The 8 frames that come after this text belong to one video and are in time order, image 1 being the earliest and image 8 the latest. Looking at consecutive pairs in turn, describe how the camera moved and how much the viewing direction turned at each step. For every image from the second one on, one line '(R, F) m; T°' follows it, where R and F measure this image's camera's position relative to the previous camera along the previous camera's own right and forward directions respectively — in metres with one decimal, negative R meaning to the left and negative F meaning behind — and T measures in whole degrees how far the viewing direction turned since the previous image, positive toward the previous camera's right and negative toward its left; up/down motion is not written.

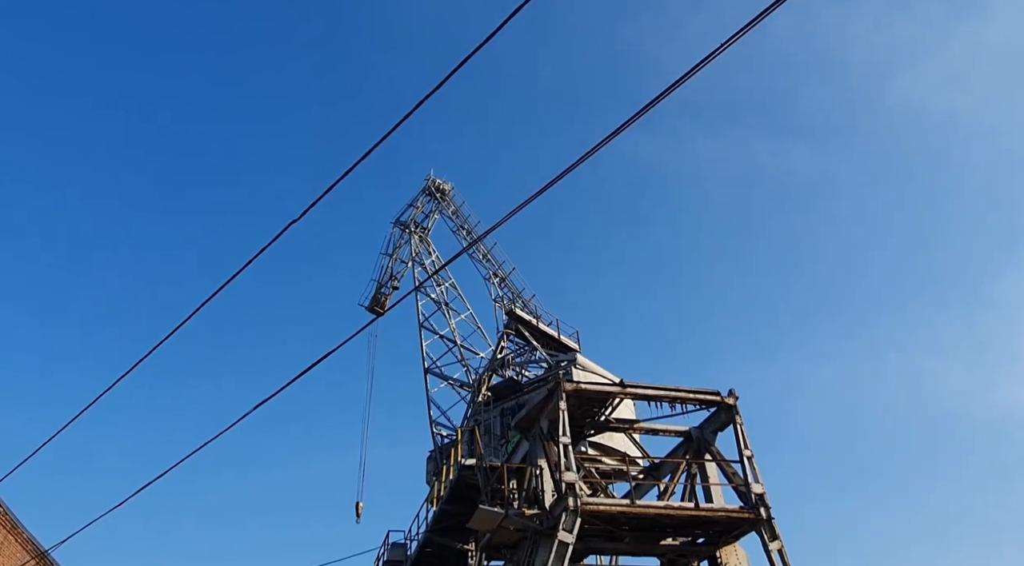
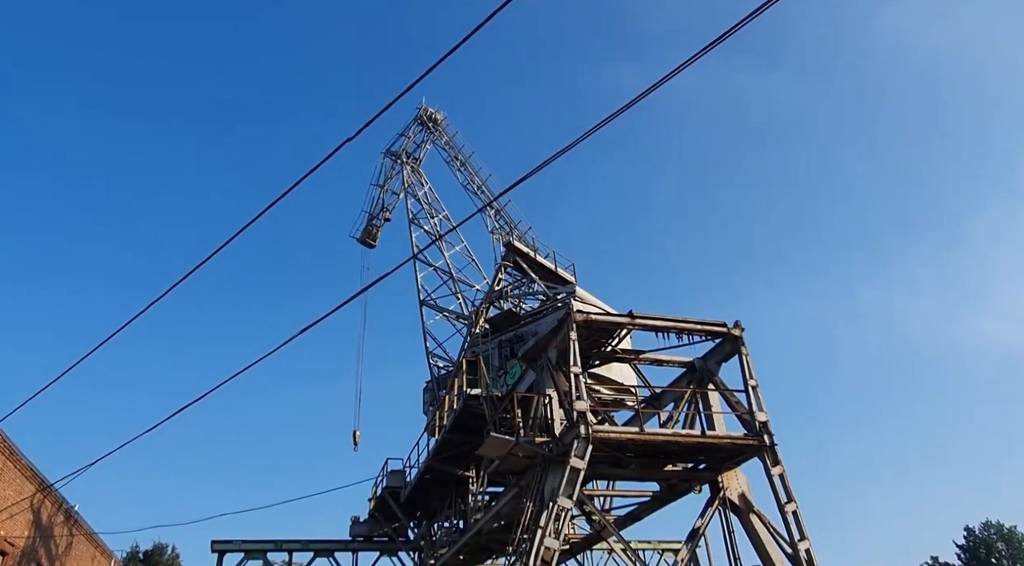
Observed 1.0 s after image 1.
(-0.5, +0.1) m; +1°
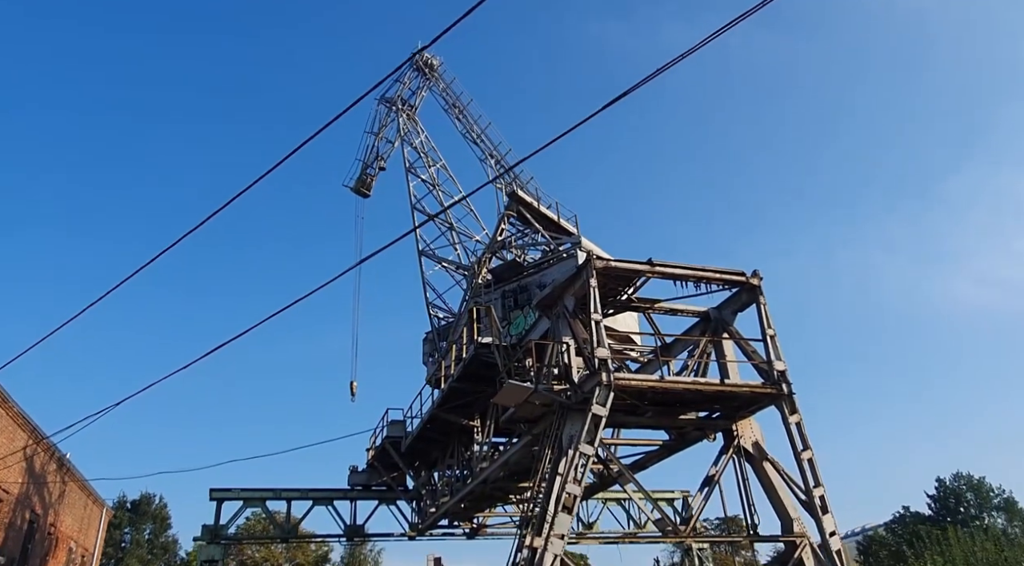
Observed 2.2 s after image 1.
(-0.7, +0.3) m; +1°
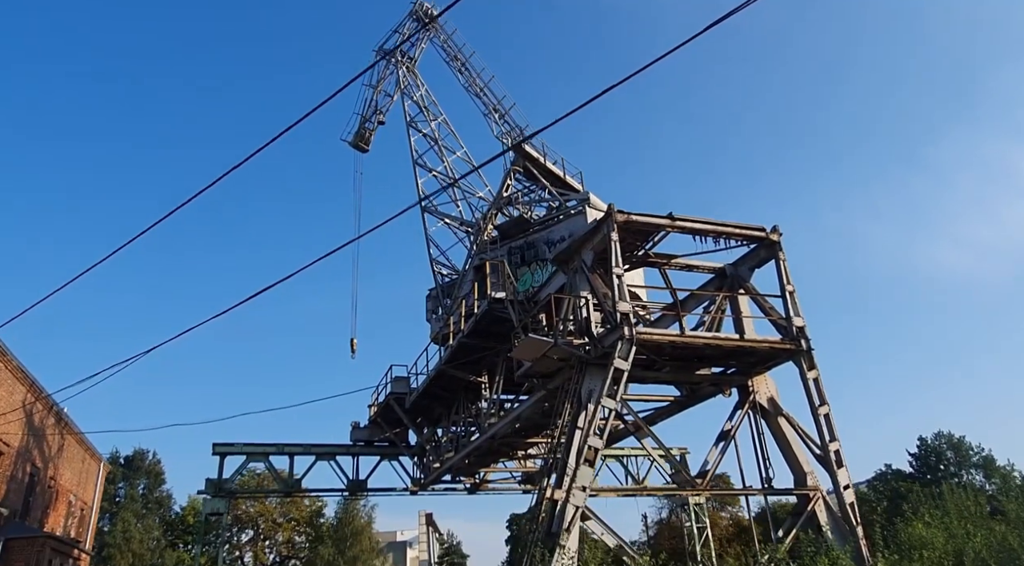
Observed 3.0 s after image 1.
(-0.6, +0.2) m; +1°
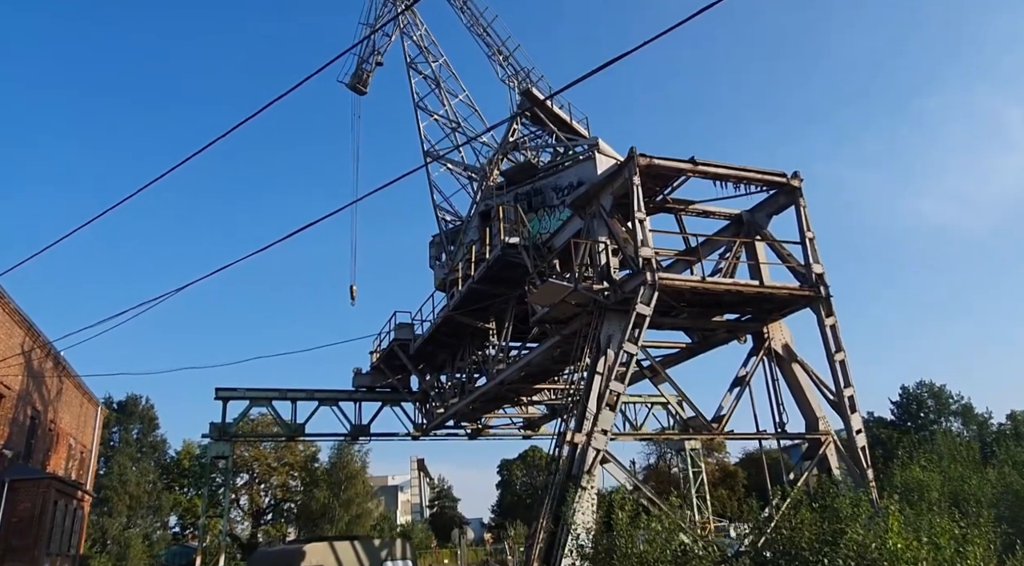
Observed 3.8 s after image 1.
(-0.6, +0.2) m; +1°
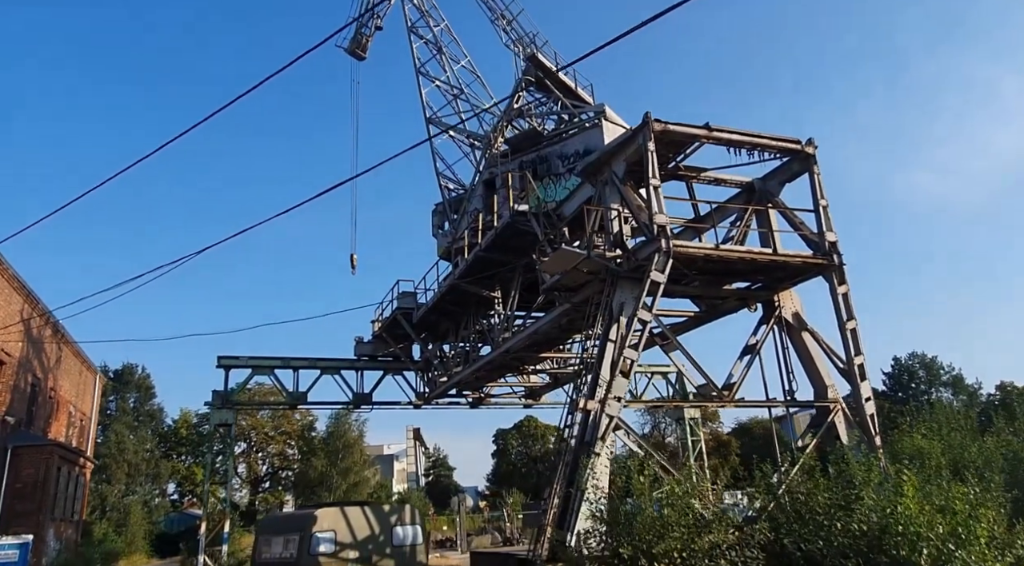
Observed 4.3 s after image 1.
(-0.3, +0.1) m; 0°
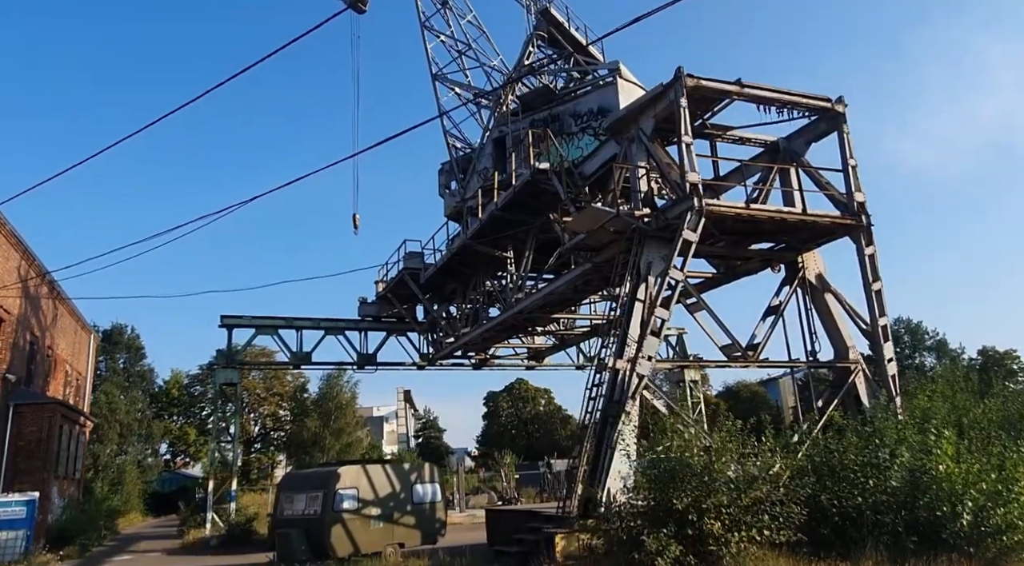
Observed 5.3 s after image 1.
(-0.7, +0.2) m; +1°
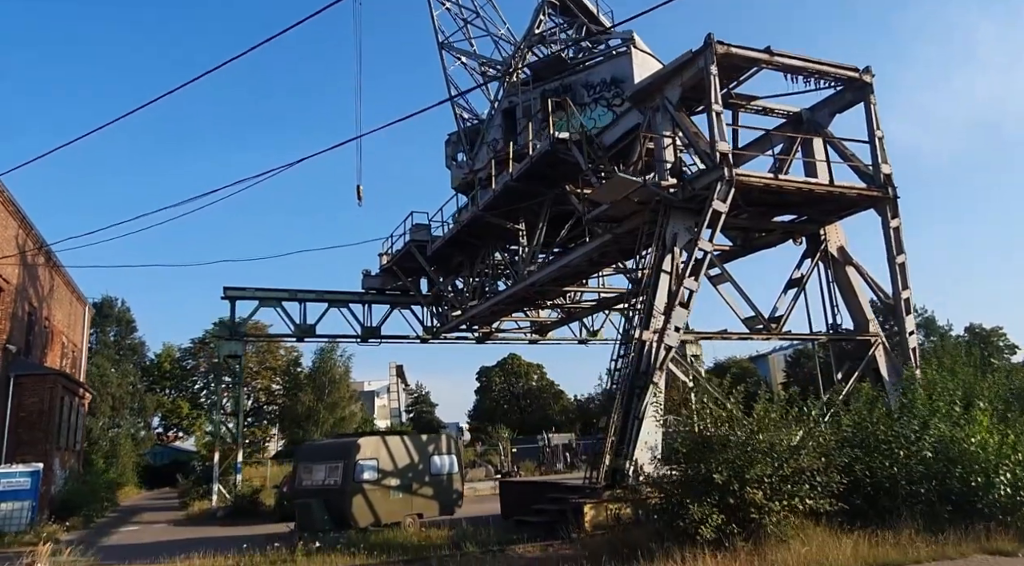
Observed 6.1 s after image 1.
(-0.6, +0.2) m; +1°
